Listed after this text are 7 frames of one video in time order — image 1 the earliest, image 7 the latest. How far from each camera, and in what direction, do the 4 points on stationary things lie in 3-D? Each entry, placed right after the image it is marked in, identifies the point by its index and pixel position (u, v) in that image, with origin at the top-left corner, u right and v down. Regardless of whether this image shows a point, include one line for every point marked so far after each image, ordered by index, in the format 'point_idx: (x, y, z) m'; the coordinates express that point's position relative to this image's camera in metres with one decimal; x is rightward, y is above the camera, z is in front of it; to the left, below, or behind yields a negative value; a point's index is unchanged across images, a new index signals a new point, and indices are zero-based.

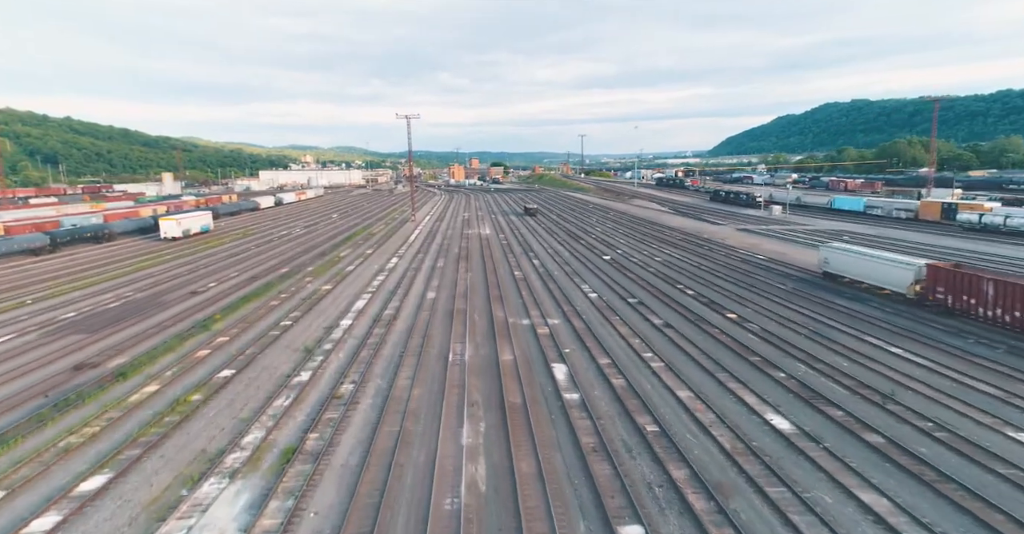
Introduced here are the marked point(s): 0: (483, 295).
0: (-1.0, -1.1, +18.8) m
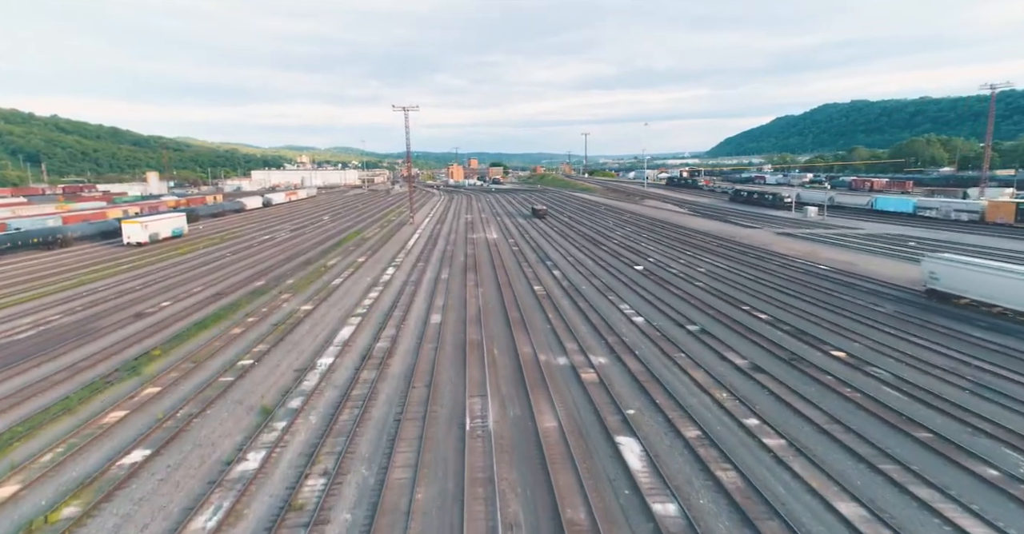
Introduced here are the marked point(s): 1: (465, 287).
0: (-0.3, -1.6, +15.0) m
1: (-1.8, -0.8, +19.4) m
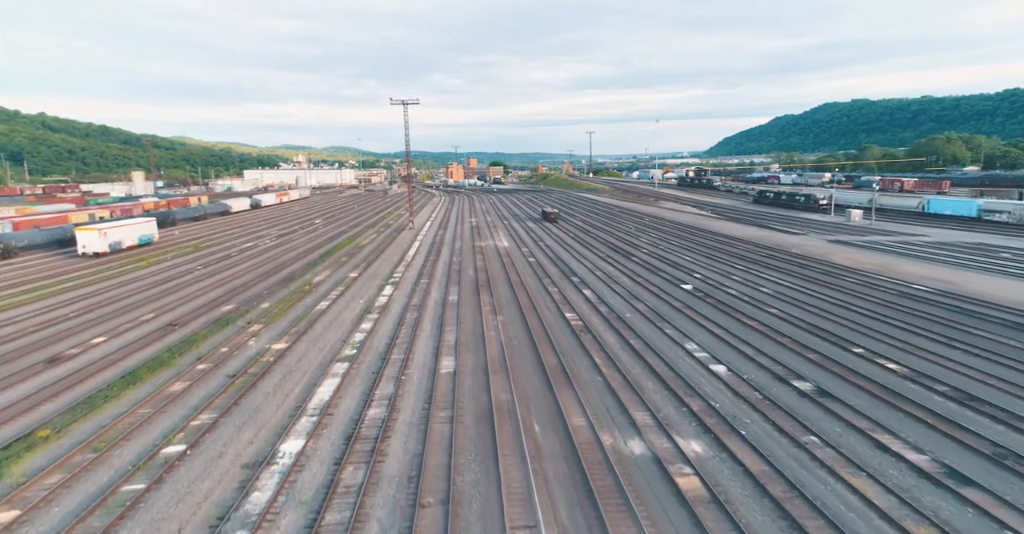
0: (+0.5, -2.2, +11.2) m
1: (-1.0, -1.5, +15.6) m
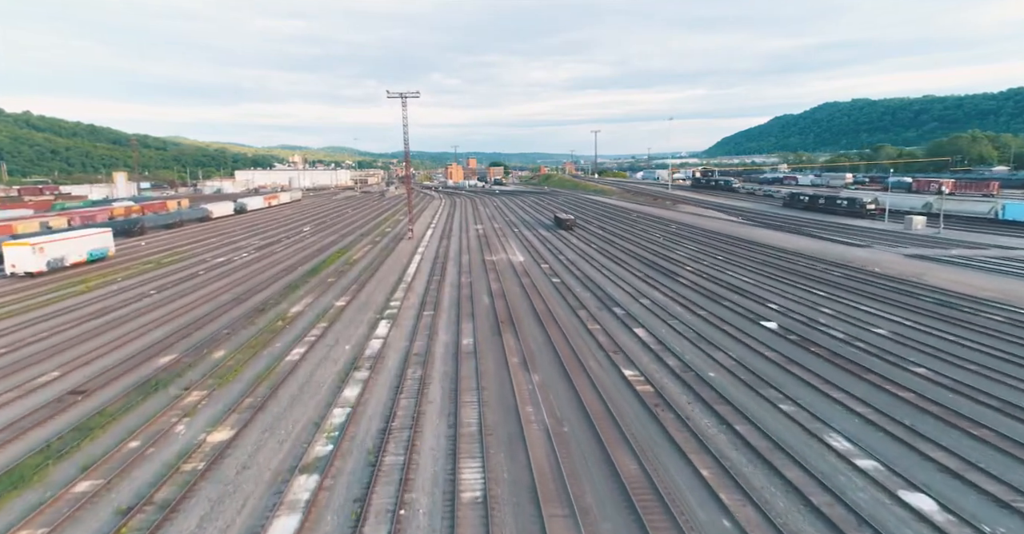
0: (+1.4, -3.1, +7.0) m
1: (-0.1, -2.4, +11.3) m
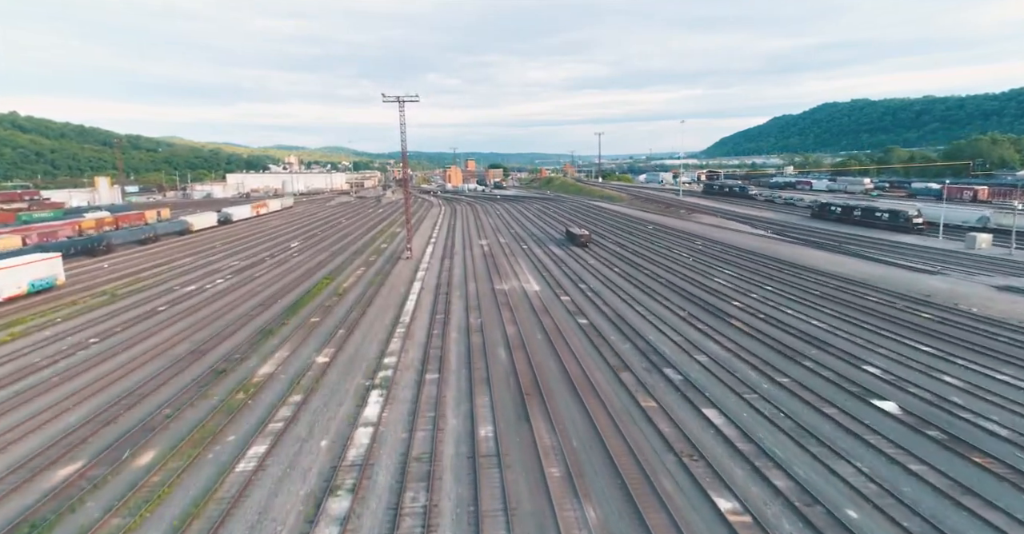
0: (+2.1, -4.4, +3.5) m
1: (+0.6, -3.7, +7.8) m
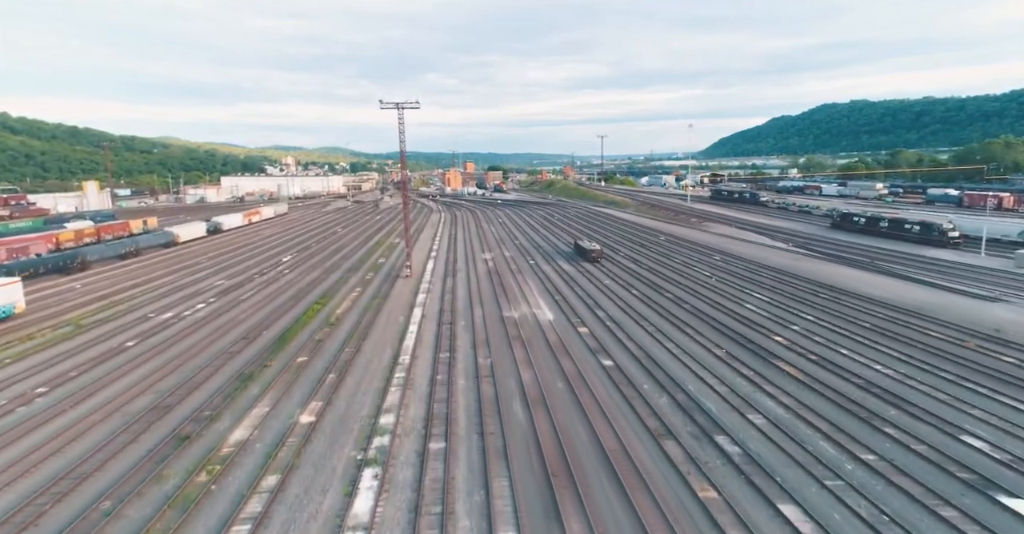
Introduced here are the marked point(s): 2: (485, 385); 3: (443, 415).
0: (+2.6, -5.4, +1.2) m
1: (+1.0, -4.6, +5.6) m
2: (-0.8, -3.0, +14.4) m
3: (-1.7, -3.3, +12.4) m
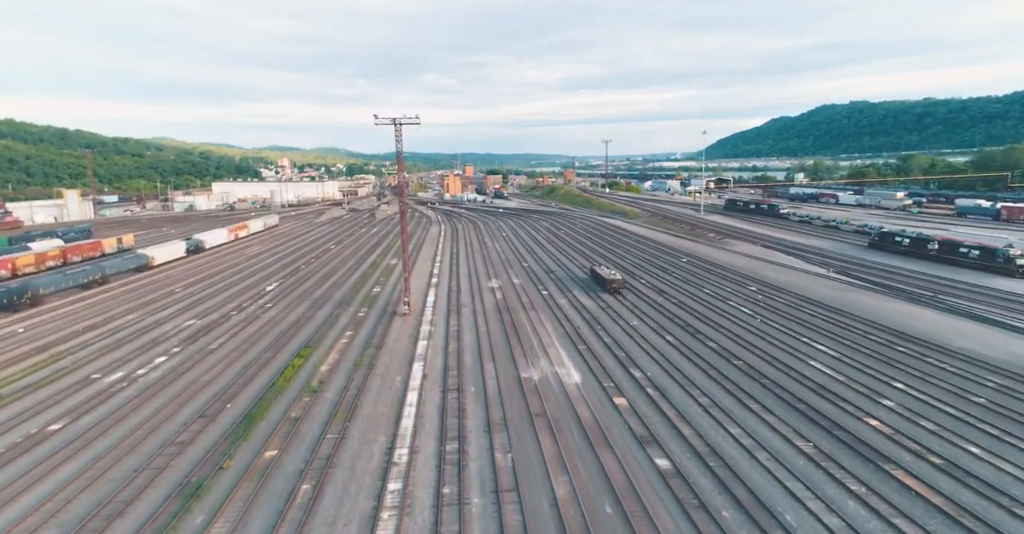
0: (+3.3, -7.1, -2.3) m
1: (+1.7, -6.3, +2.0) m
2: (-0.1, -4.7, +10.8) m
3: (-1.1, -5.0, +8.9) m
